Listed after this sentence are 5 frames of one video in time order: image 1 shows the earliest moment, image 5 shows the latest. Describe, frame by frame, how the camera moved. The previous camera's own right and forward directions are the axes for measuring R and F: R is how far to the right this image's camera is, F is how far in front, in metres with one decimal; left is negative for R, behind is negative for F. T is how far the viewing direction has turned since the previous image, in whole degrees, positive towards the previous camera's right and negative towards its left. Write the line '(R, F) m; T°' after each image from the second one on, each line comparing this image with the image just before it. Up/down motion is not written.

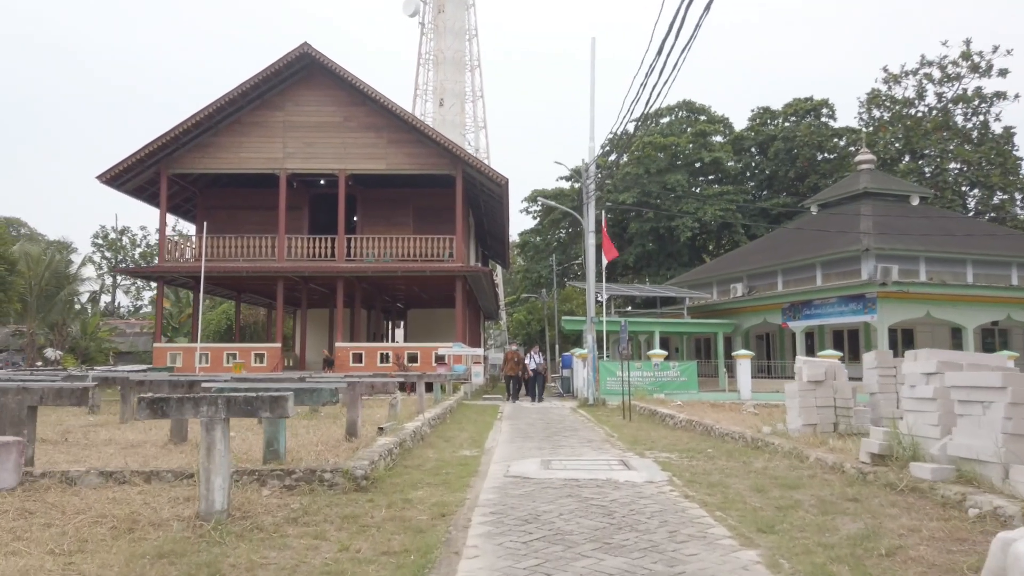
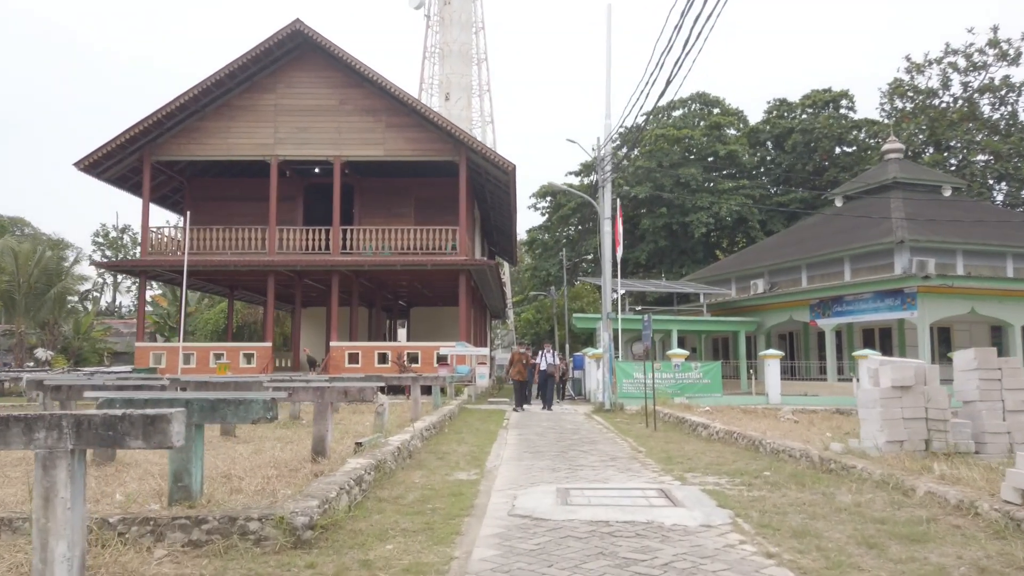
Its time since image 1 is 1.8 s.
(0.0, +1.6) m; -1°
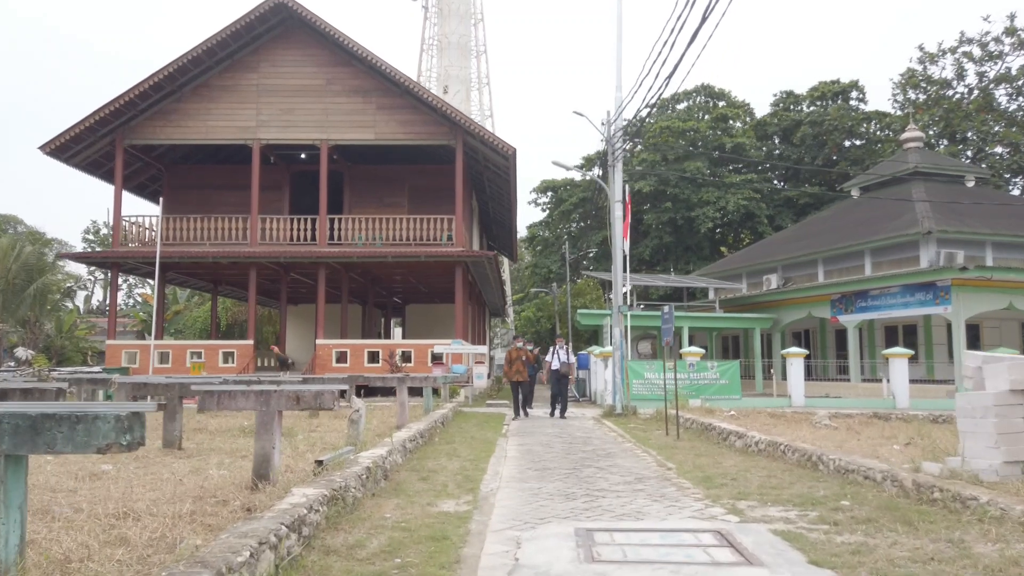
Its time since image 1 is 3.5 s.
(0.0, +1.5) m; 0°
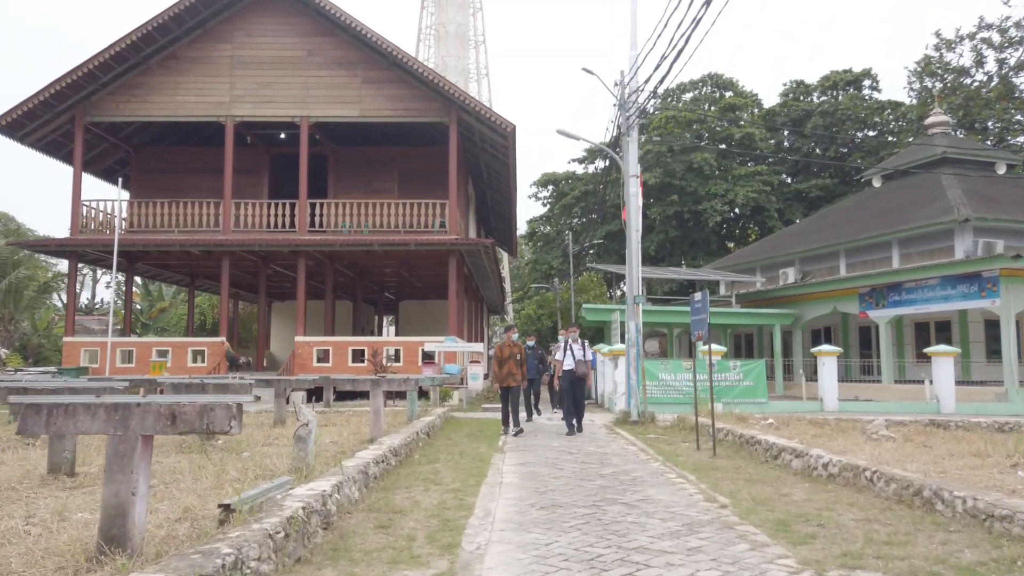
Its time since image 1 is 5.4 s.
(0.0, +1.8) m; 0°
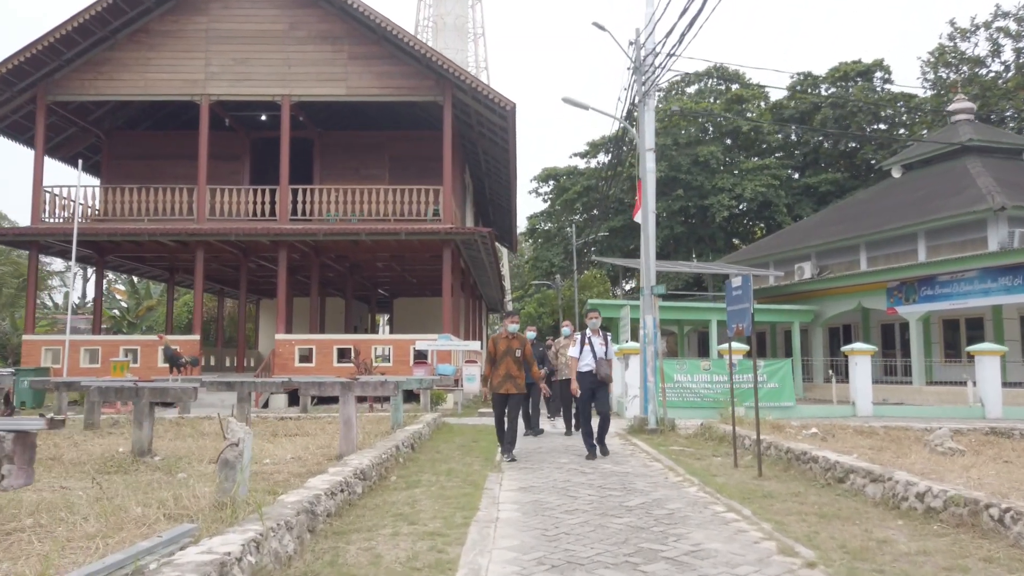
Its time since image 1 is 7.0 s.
(0.0, +1.4) m; 0°
